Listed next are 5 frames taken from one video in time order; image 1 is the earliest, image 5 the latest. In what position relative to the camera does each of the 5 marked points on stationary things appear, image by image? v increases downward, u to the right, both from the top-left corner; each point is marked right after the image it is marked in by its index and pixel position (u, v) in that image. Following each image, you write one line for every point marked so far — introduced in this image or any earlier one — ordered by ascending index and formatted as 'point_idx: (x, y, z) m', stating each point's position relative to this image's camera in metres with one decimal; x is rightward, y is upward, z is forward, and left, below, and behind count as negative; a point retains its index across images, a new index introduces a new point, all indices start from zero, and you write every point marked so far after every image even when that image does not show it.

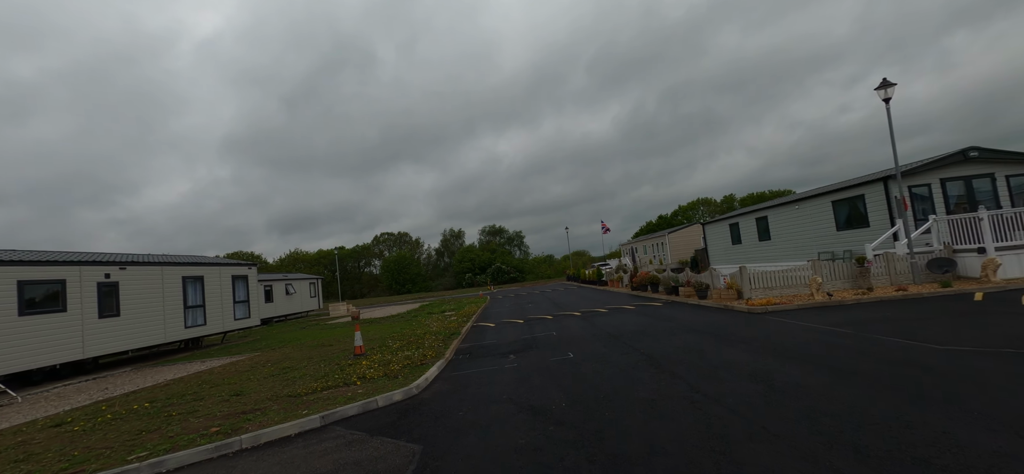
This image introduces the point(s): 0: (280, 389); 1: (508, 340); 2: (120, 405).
0: (-4.3, -2.8, +8.7) m
1: (-0.1, -3.0, +13.8) m
2: (-7.3, -3.1, +8.8) m
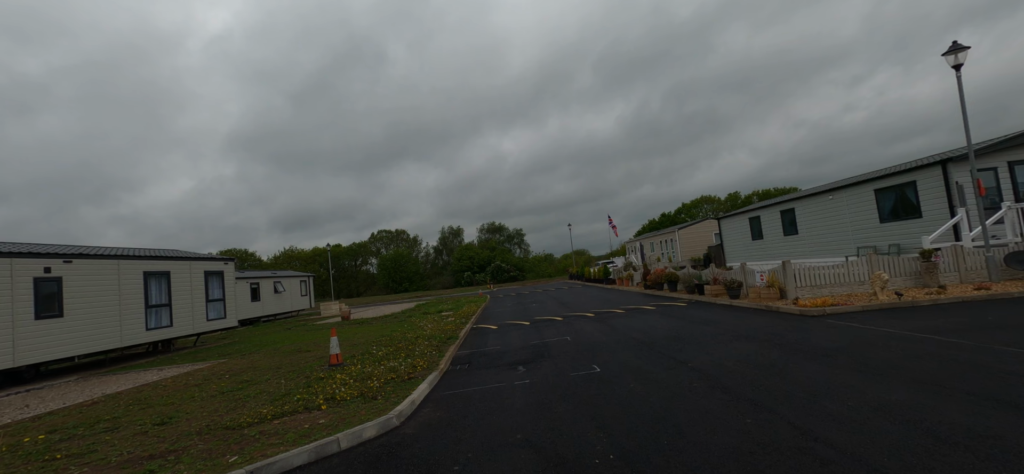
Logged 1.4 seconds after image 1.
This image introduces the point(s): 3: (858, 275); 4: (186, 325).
0: (-4.1, -2.5, +6.6) m
1: (+0.1, -2.7, +11.8) m
2: (-7.1, -2.8, +6.7) m
3: (+9.2, -1.0, +12.6) m
4: (-12.0, -3.3, +17.4) m
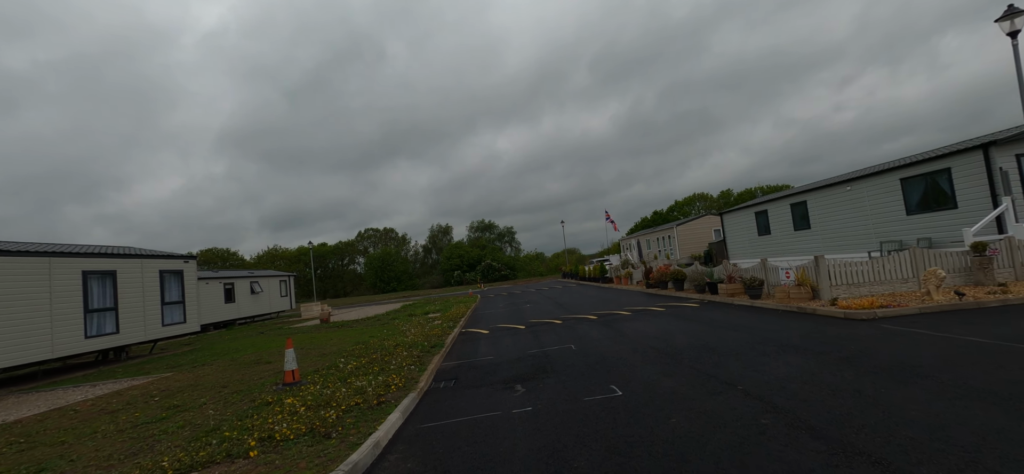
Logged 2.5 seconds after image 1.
0: (-4.1, -2.4, +4.8) m
1: (0.0, -2.5, +10.0) m
2: (-7.1, -2.7, +4.8) m
3: (+9.0, -0.8, +11.0) m
4: (-12.3, -3.1, +15.4) m
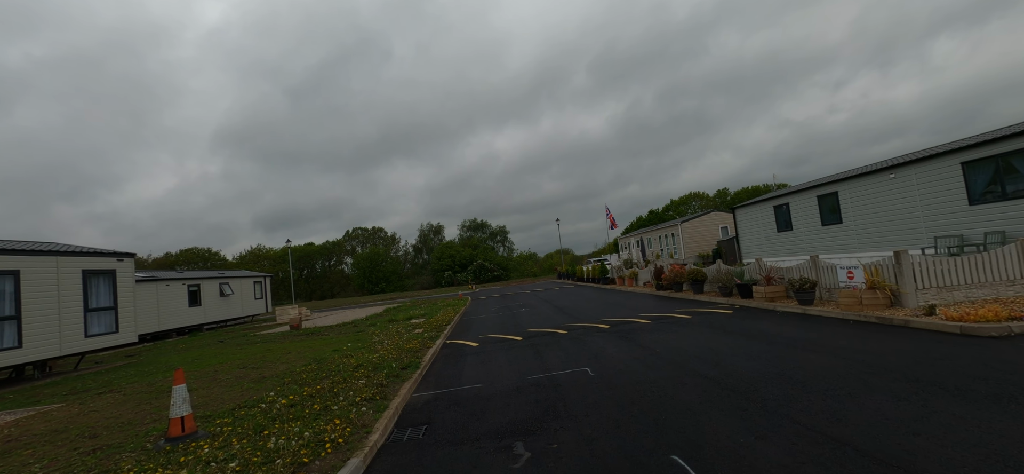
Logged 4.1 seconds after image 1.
0: (-4.1, -2.2, +2.2) m
1: (-0.1, -2.3, +7.5) m
2: (-7.1, -2.4, +2.2) m
3: (+8.9, -0.6, +8.6) m
4: (-12.4, -2.9, +12.7) m
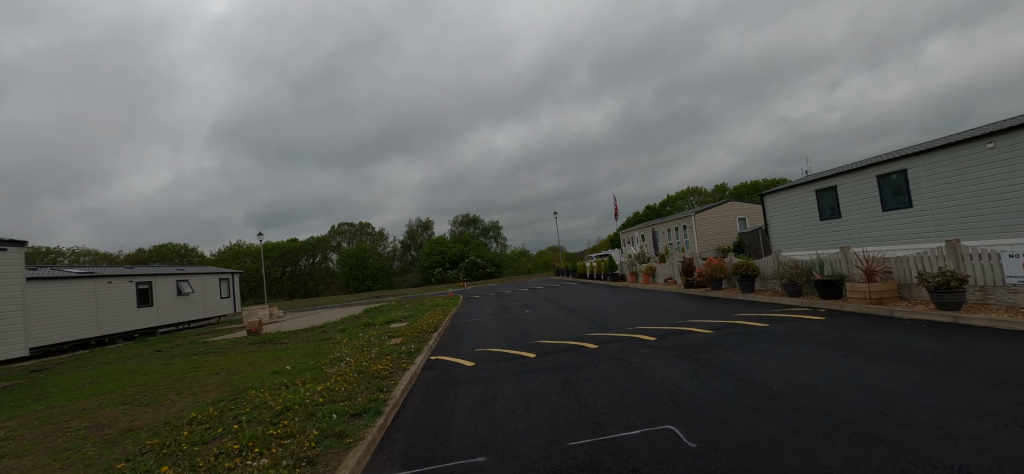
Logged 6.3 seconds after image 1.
0: (-3.7, -1.8, -1.3) m
1: (+0.1, -1.9, +4.1) m
2: (-6.8, -2.1, -1.3) m
3: (+9.2, -0.2, +5.4) m
4: (-12.3, -2.4, +9.1) m
